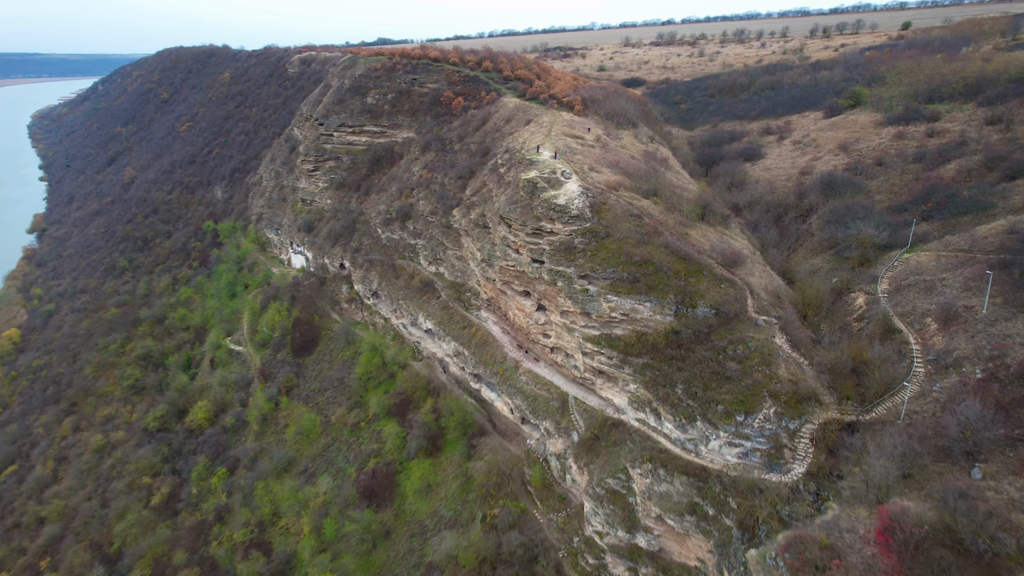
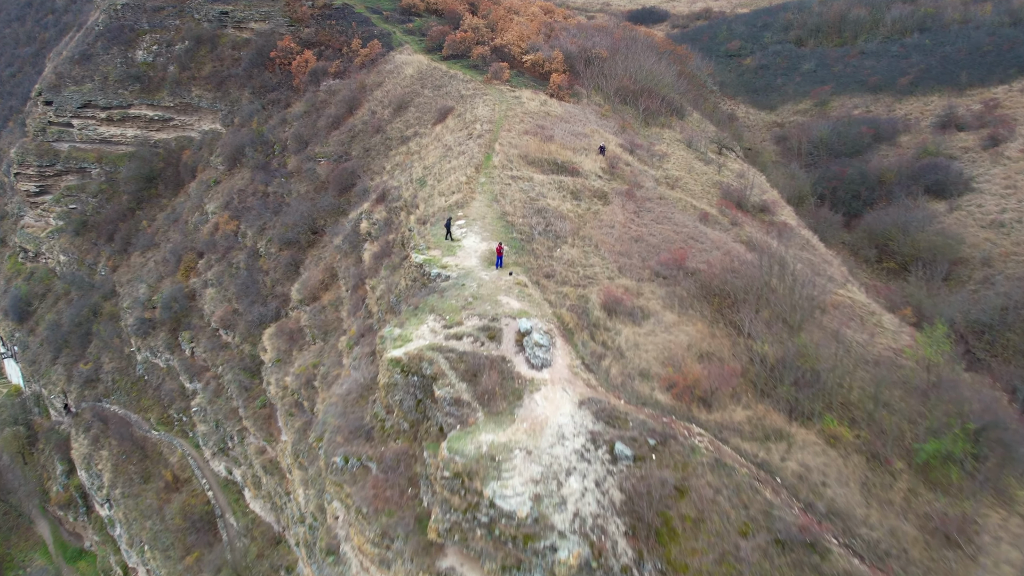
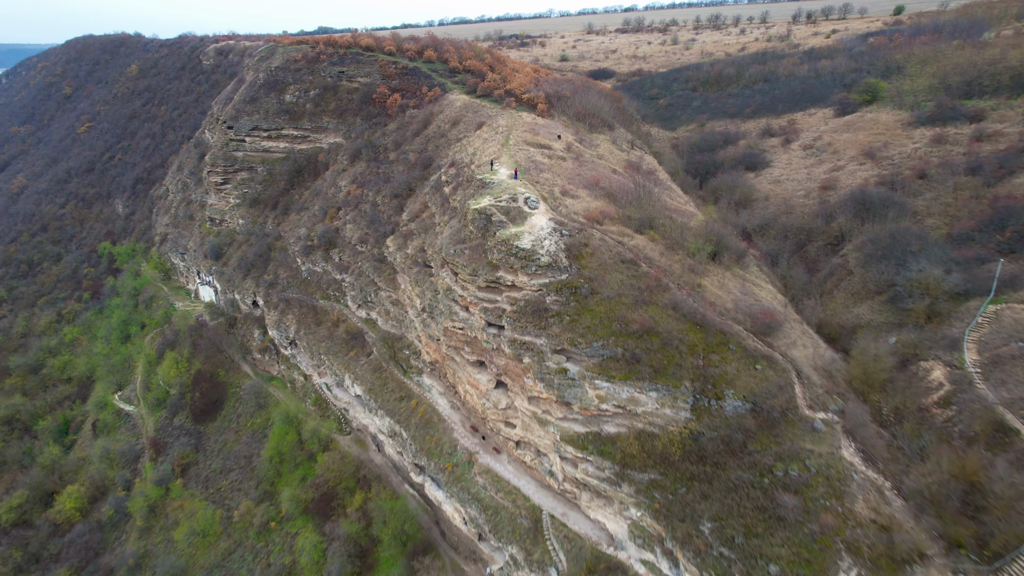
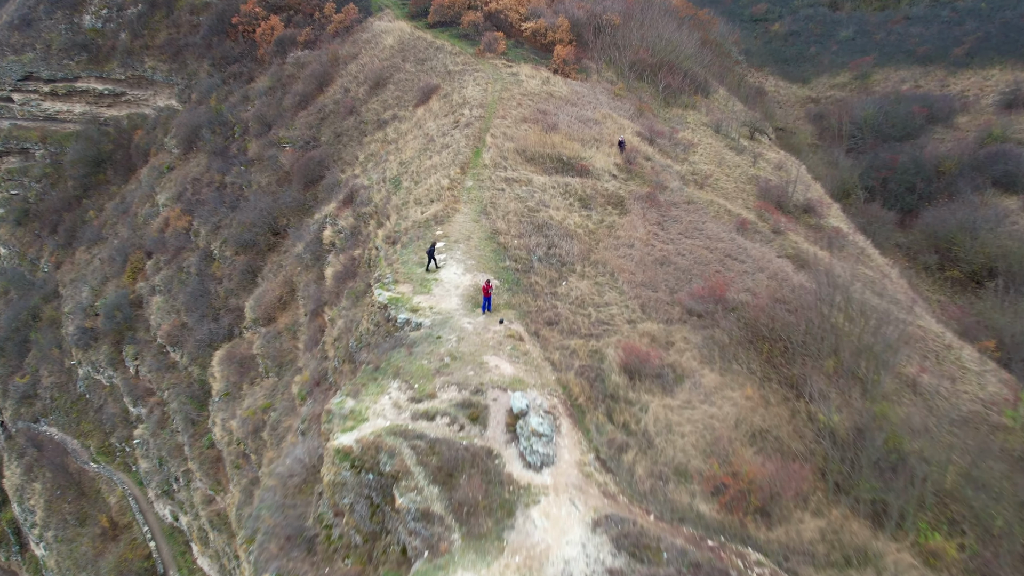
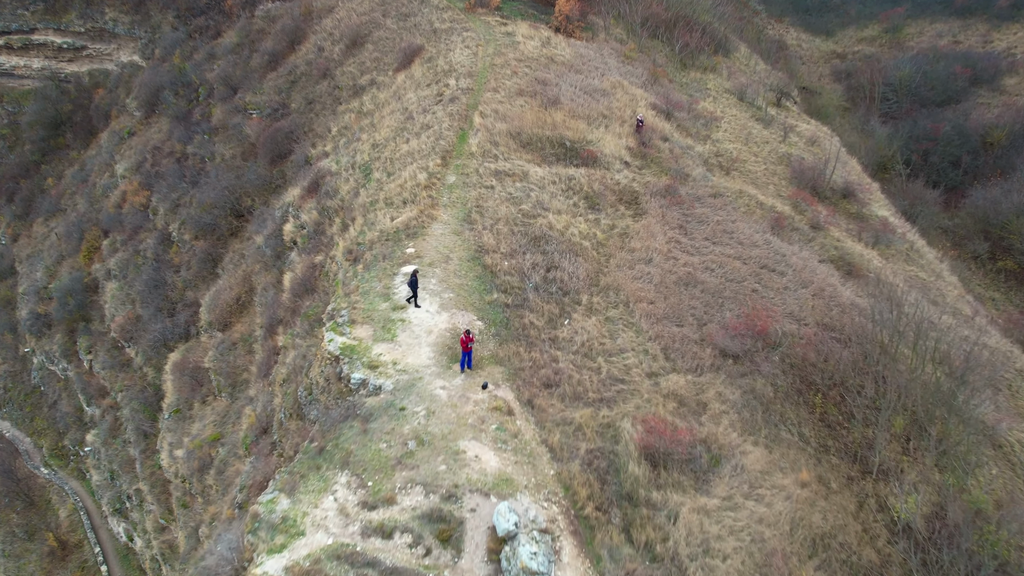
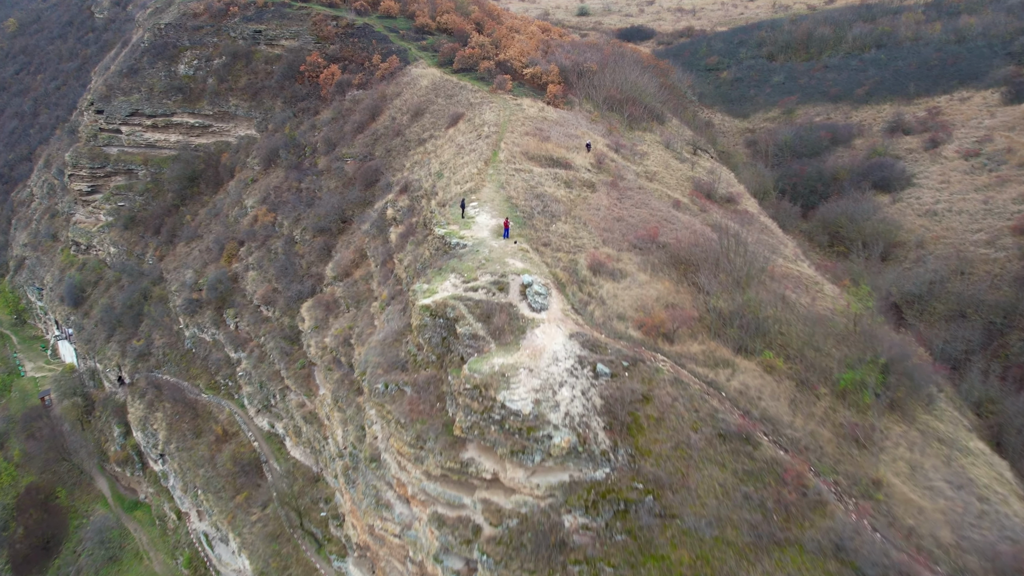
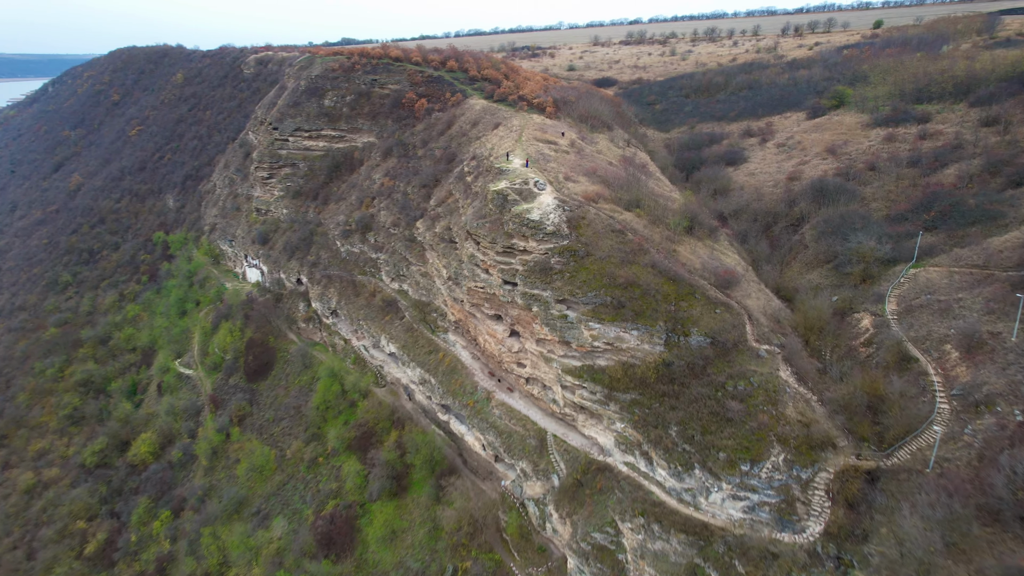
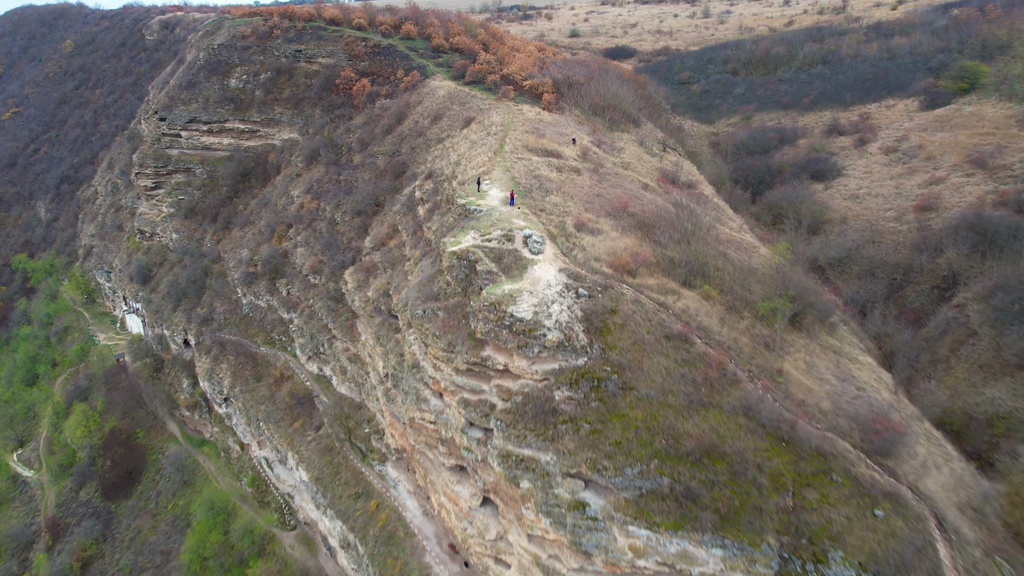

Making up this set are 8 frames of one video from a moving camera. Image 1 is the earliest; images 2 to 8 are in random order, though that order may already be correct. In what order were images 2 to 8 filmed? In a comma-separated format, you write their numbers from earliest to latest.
7, 3, 8, 6, 2, 4, 5
